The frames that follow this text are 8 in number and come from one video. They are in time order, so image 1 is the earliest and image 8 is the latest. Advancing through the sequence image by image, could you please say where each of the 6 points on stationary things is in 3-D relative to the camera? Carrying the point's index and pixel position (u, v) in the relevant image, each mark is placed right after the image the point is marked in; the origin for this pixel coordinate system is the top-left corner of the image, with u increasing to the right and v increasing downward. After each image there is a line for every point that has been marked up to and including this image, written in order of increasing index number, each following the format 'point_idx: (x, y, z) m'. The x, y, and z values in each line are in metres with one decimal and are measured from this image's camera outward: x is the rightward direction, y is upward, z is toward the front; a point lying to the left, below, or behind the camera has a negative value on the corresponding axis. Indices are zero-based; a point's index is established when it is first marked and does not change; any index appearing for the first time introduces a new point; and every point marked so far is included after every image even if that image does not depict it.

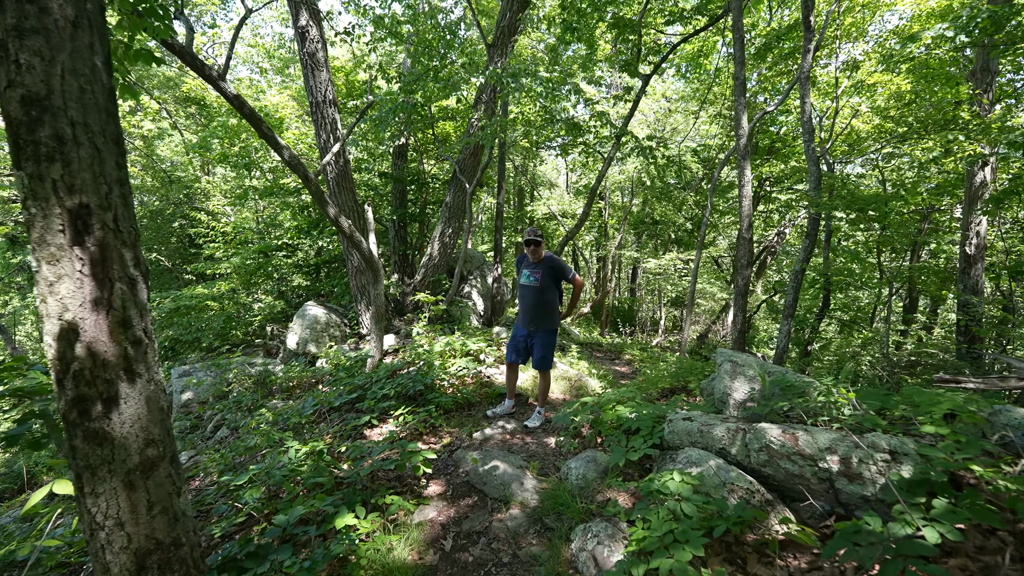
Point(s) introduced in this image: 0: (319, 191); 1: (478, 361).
0: (-2.0, +1.0, +4.9) m
1: (-0.4, -0.9, +5.4) m
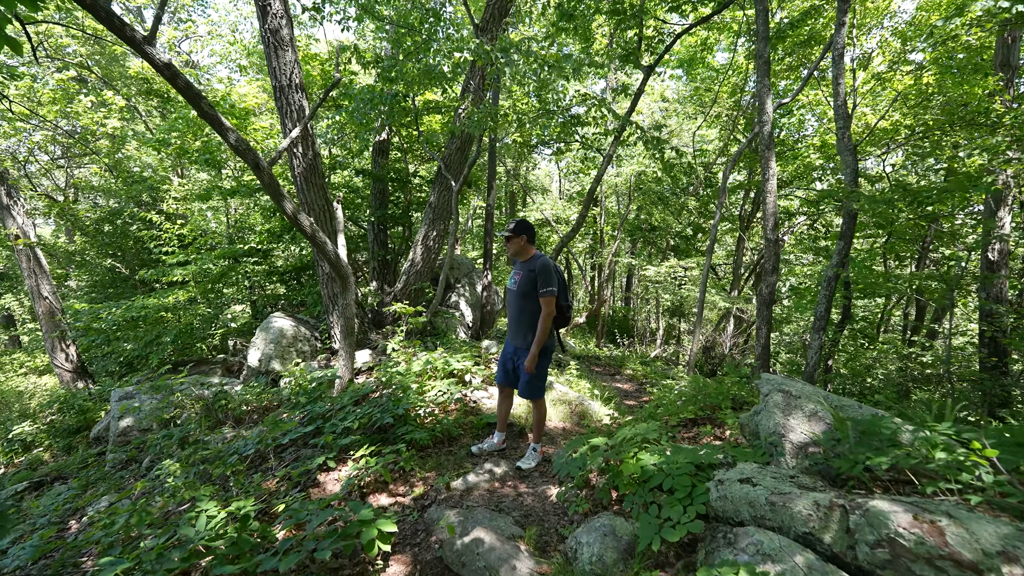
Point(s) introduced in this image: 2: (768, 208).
0: (-2.1, +0.9, +4.1) m
1: (-0.5, -1.0, +4.7) m
2: (+2.8, +0.9, +4.9) m
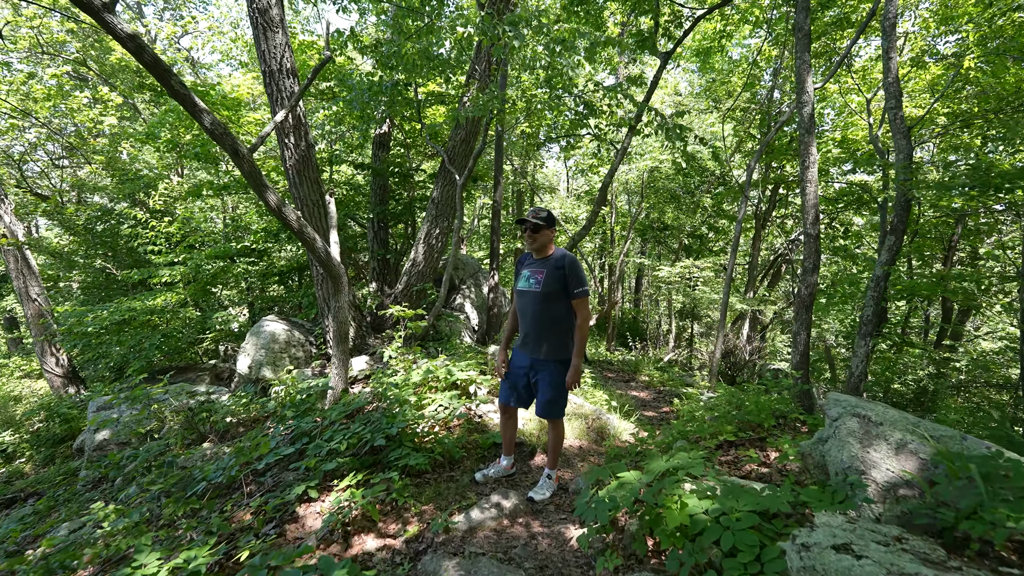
0: (-2.0, +0.9, +3.7) m
1: (-0.4, -1.0, +4.2) m
2: (+2.8, +0.9, +4.4) m
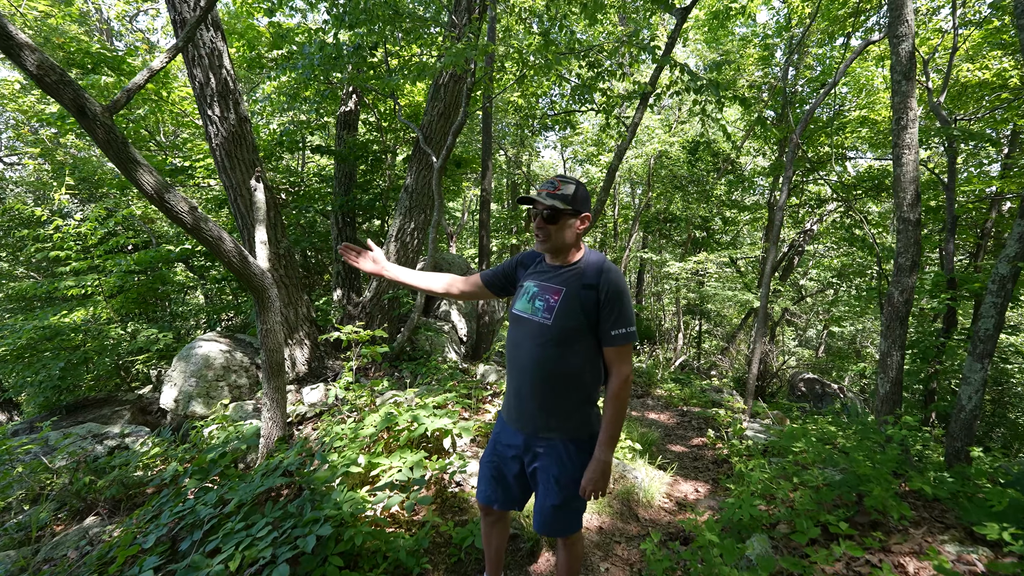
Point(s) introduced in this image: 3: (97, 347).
0: (-2.1, +0.8, +2.5) m
1: (-0.5, -1.1, +3.1) m
2: (+2.8, +0.8, +3.2) m
3: (-5.2, -0.7, +5.7) m
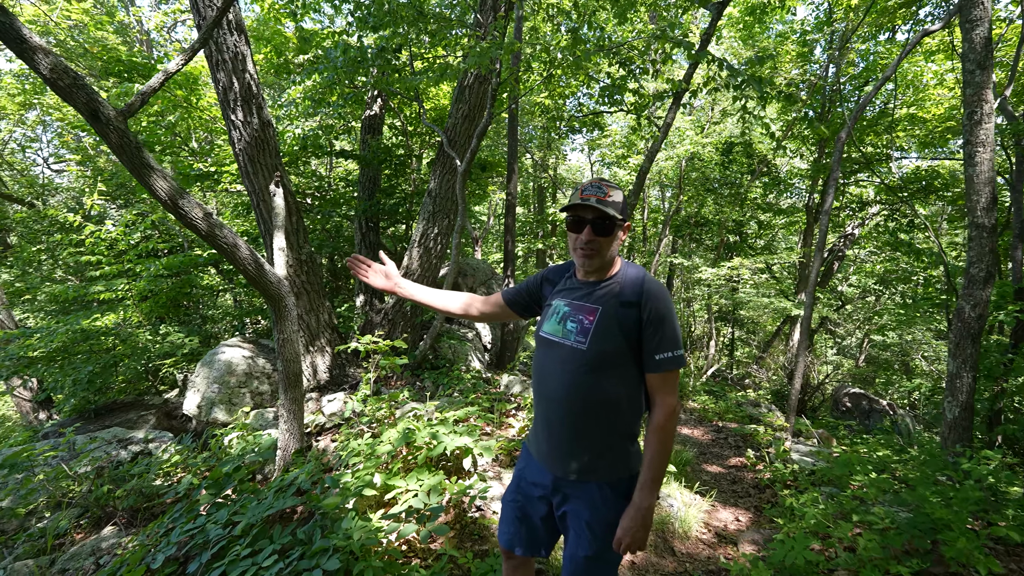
0: (-2.0, +0.8, +2.5) m
1: (-0.3, -1.1, +2.9) m
2: (+2.9, +0.7, +2.9) m
3: (-4.9, -0.8, +5.8) m
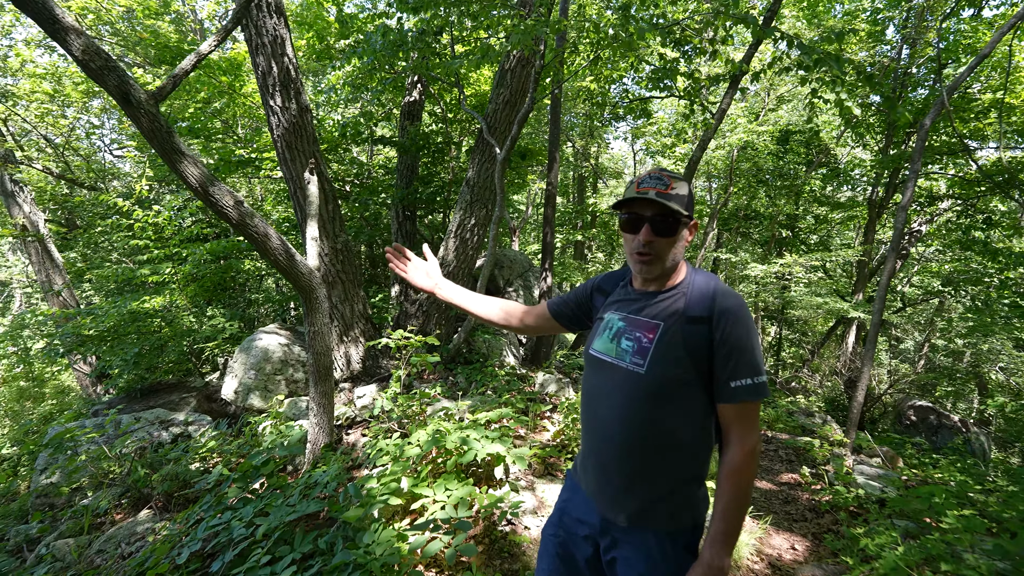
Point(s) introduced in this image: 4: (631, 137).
0: (-1.8, +0.8, +2.4) m
1: (-0.1, -1.1, +2.7) m
2: (+3.2, +0.7, +2.4) m
3: (-4.4, -0.6, +6.0) m
4: (+2.9, +3.7, +11.2) m
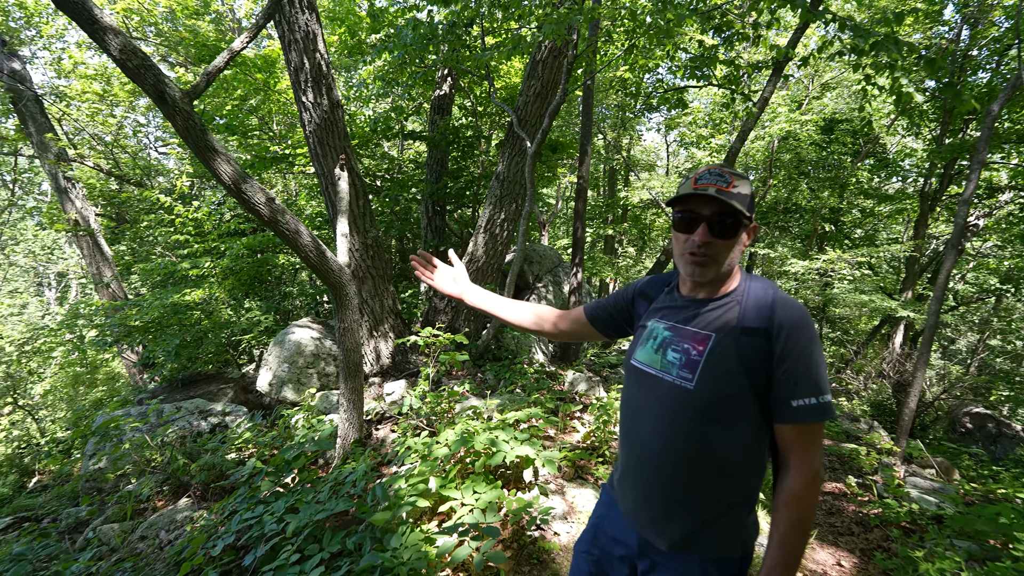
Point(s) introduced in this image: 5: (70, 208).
0: (-1.6, +0.8, +2.4) m
1: (+0.1, -1.1, +2.7) m
2: (+3.3, +0.6, +2.2) m
3: (-4.0, -0.5, +6.2) m
4: (+3.6, +3.8, +10.9) m
5: (-7.8, +1.4, +8.2) m
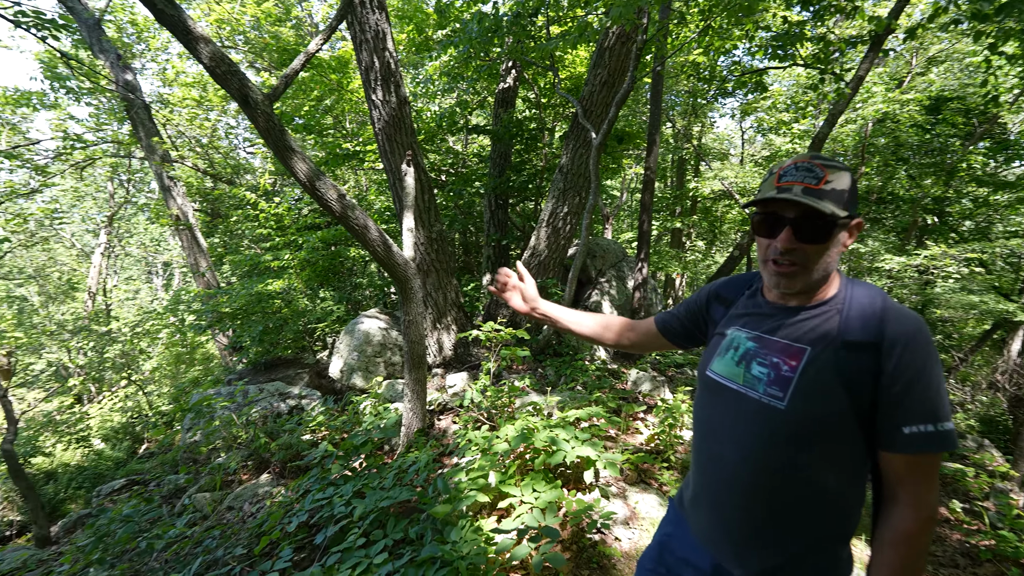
0: (-1.3, +0.9, +2.5) m
1: (+0.4, -1.1, +2.6) m
2: (+3.6, +0.6, +1.6) m
3: (-3.2, -0.4, +6.6) m
4: (+5.1, +3.8, +10.2) m
5: (-6.6, +1.6, +9.0) m
